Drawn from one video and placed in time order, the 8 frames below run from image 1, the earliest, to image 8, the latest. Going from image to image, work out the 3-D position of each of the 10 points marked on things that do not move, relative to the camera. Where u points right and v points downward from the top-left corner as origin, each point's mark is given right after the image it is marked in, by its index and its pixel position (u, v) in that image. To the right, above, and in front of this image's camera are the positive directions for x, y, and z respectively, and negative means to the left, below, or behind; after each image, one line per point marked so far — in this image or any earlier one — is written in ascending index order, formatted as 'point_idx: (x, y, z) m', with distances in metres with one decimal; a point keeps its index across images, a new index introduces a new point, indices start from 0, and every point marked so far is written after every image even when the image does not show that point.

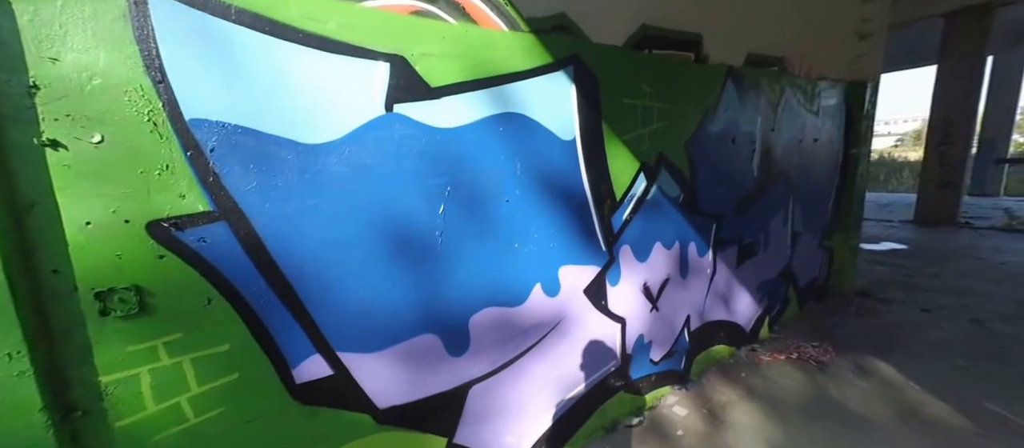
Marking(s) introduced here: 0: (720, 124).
0: (+1.6, +0.7, +3.0) m
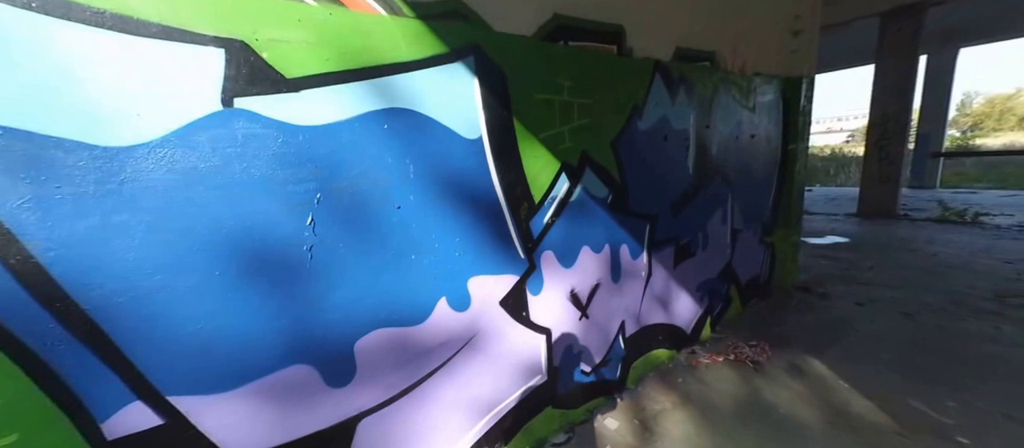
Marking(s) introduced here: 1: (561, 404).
0: (+1.0, +0.7, +2.9) m
1: (+0.4, -1.2, +2.6) m
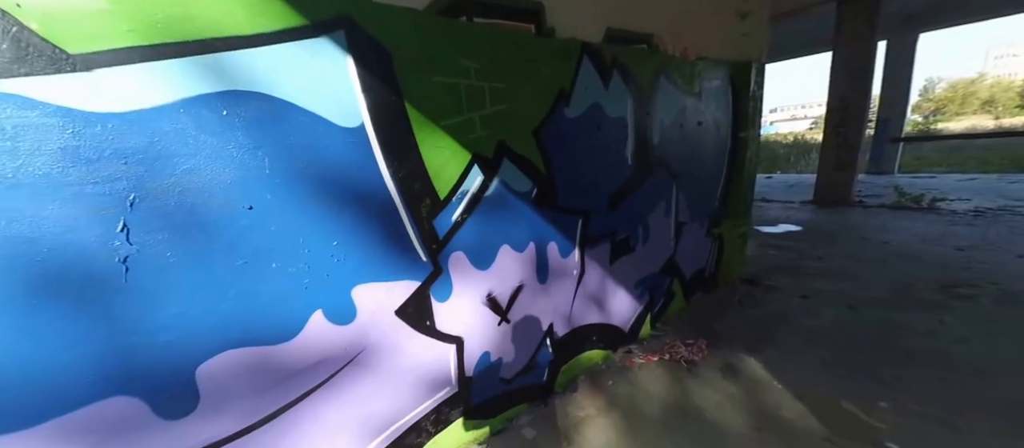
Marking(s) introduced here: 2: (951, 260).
0: (+0.5, +0.8, +2.6) m
1: (-0.2, -1.1, +2.4) m
2: (+5.6, -0.5, +5.1) m
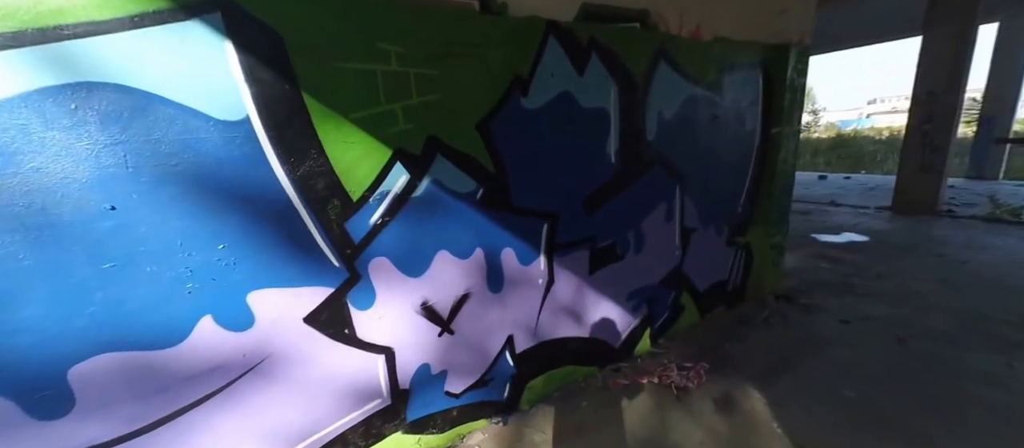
0: (+0.2, +0.7, +2.3) m
1: (-0.5, -1.2, +2.2) m
2: (+5.6, -0.6, +4.0) m
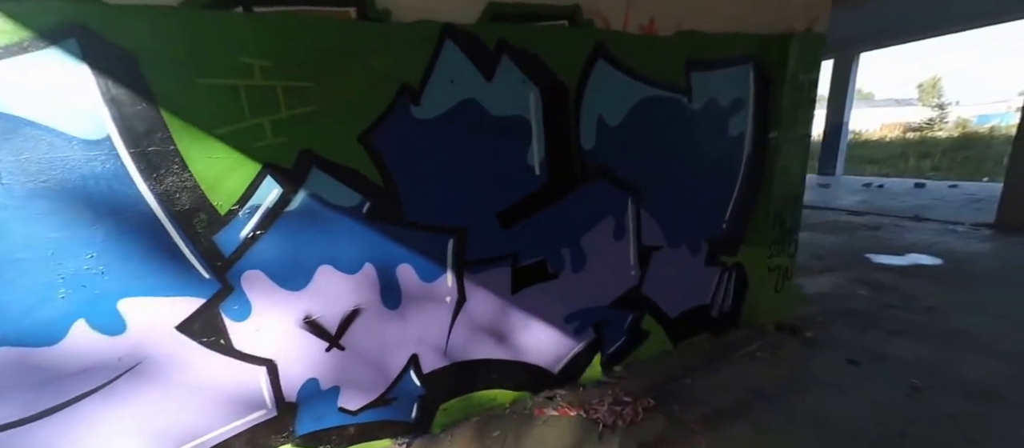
0: (-0.4, +0.6, +2.2) m
1: (-1.2, -1.2, +2.2) m
2: (+5.2, -0.9, +2.8) m
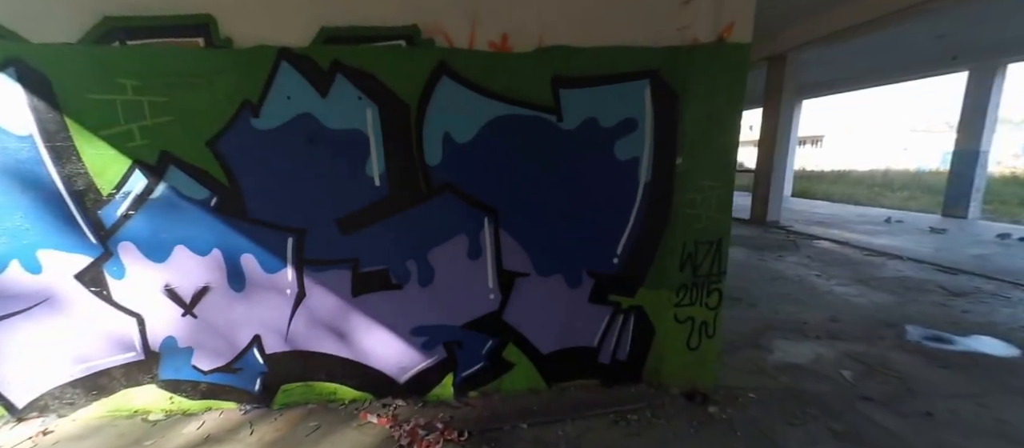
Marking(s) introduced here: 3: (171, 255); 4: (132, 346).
0: (-1.4, +0.6, +2.4) m
1: (-2.4, -1.1, +2.7) m
2: (+3.9, -1.5, +1.5) m
3: (-2.2, -0.2, +2.6) m
4: (-2.6, -0.8, +2.7) m
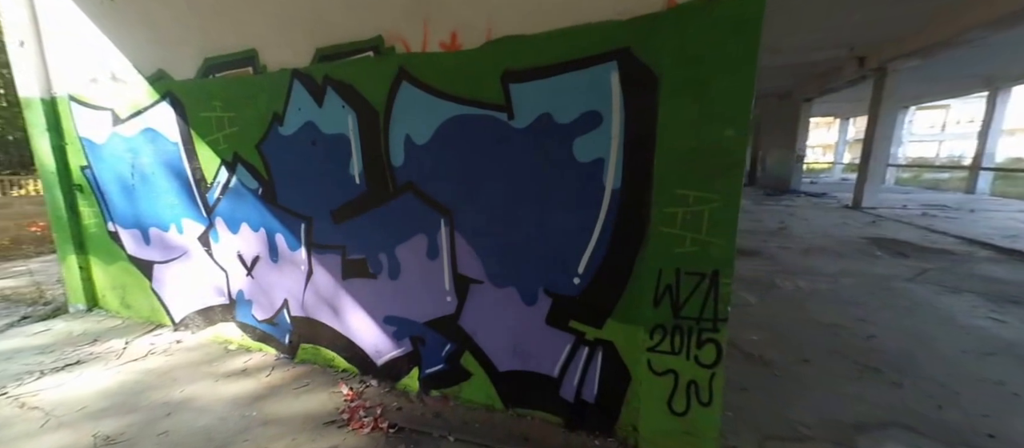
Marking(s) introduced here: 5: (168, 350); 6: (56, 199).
0: (-1.6, +0.7, +2.9) m
1: (-2.5, -1.0, +3.6) m
2: (+2.6, -1.8, -0.1) m
3: (-2.3, -0.1, +3.4) m
4: (-2.7, -0.6, +3.6) m
5: (-3.1, -1.1, +3.6) m
6: (-4.6, +0.3, +4.0) m
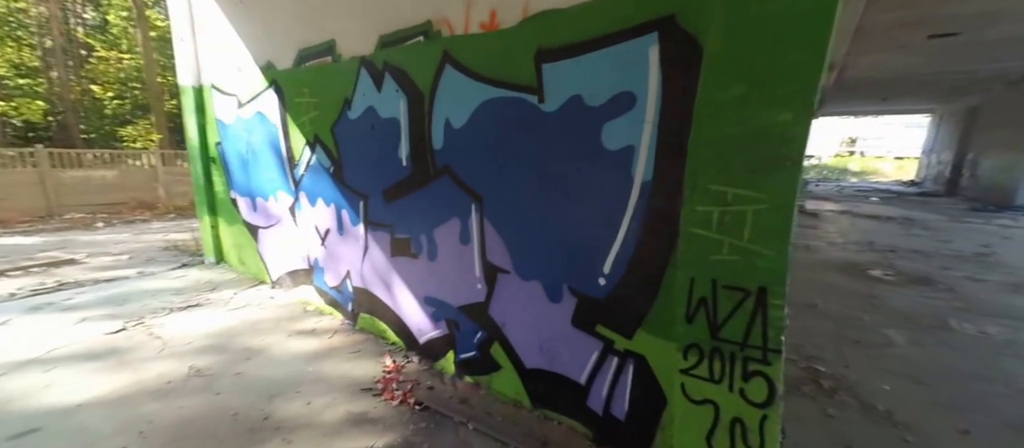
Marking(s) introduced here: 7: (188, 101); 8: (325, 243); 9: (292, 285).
0: (-1.2, +0.9, +3.1) m
1: (-2.0, -0.7, +4.1) m
2: (+2.0, -2.0, -0.8) m
3: (-1.8, +0.2, +3.8) m
4: (-2.1, -0.4, +4.1) m
5: (-2.6, -0.8, +4.1) m
6: (-3.9, +0.7, +4.9) m
7: (-3.9, +1.5, +4.8) m
8: (-1.8, -0.2, +3.8) m
9: (-2.4, -0.7, +4.3) m
